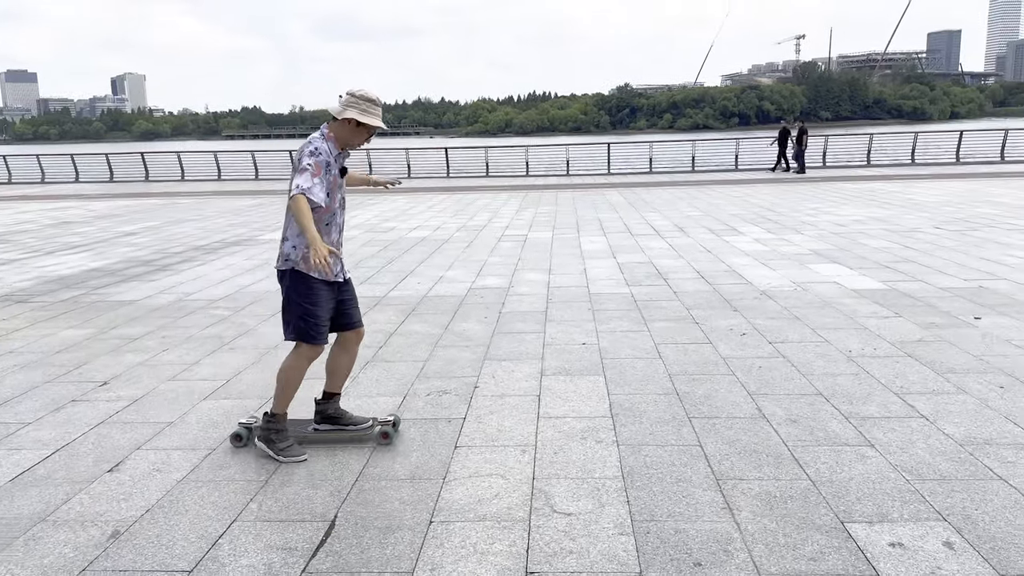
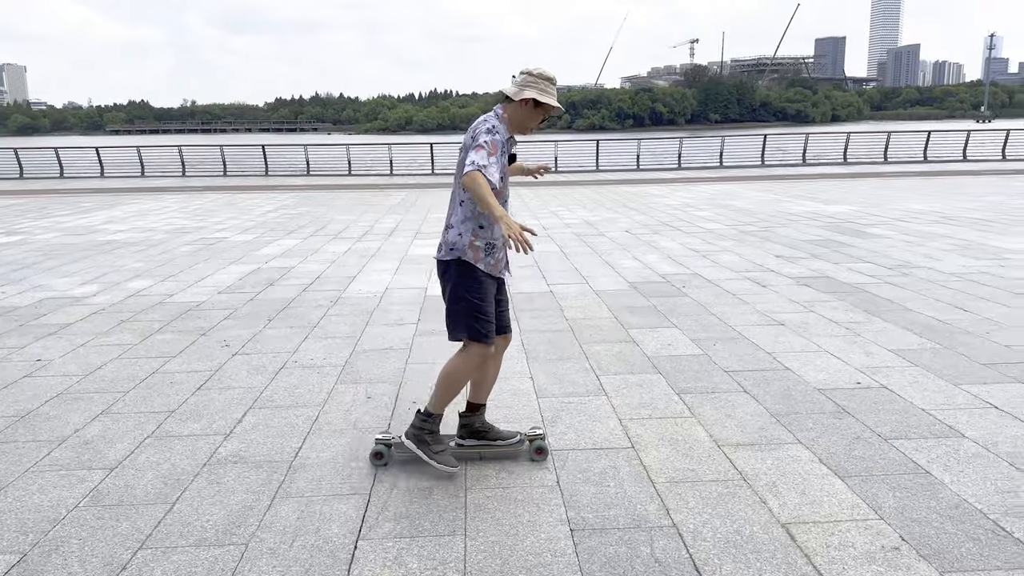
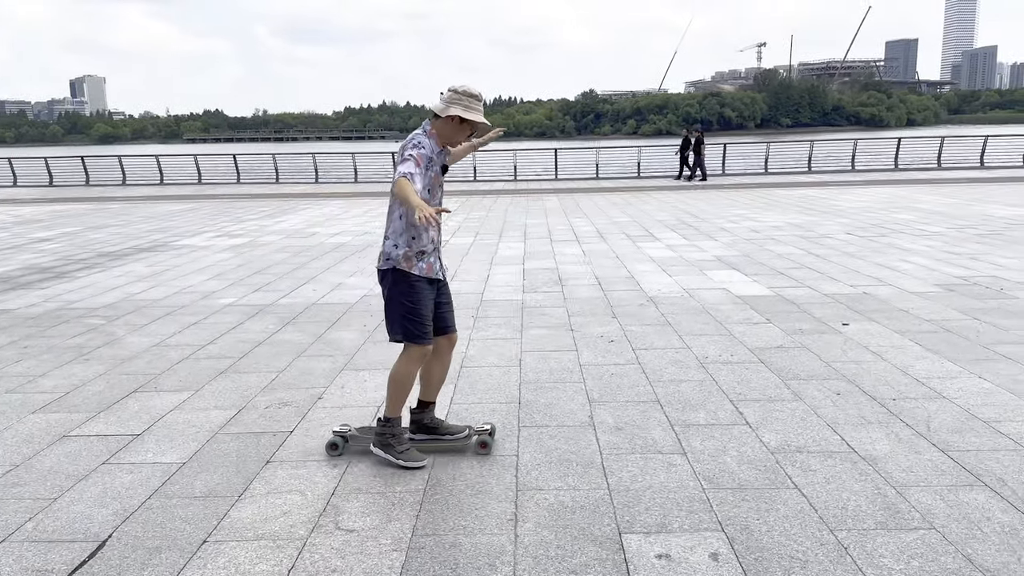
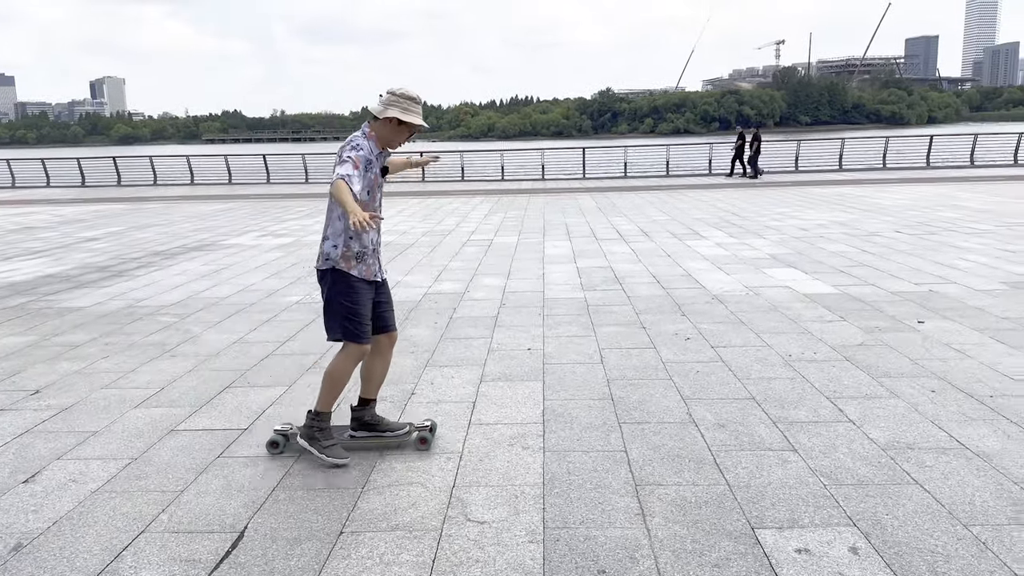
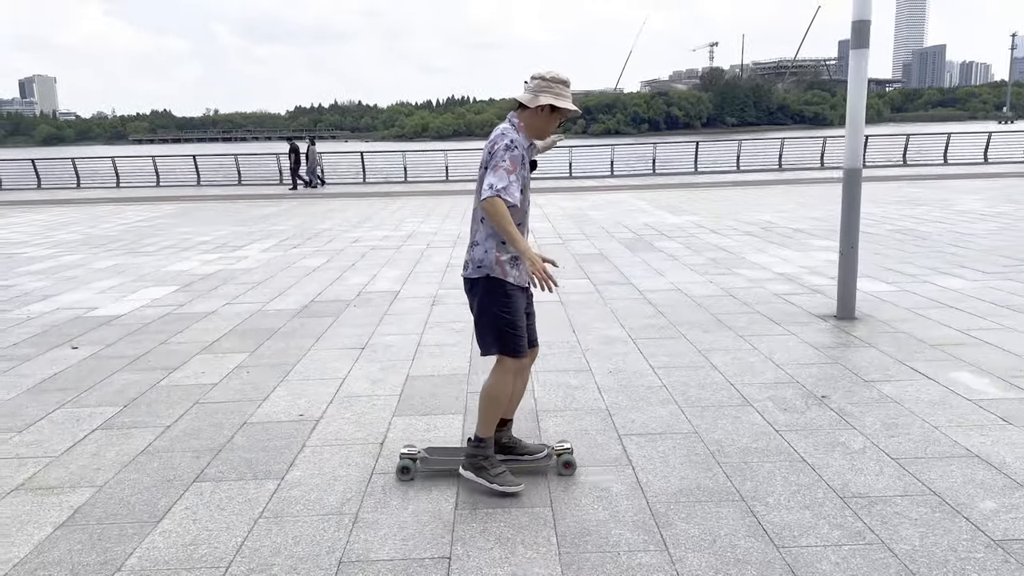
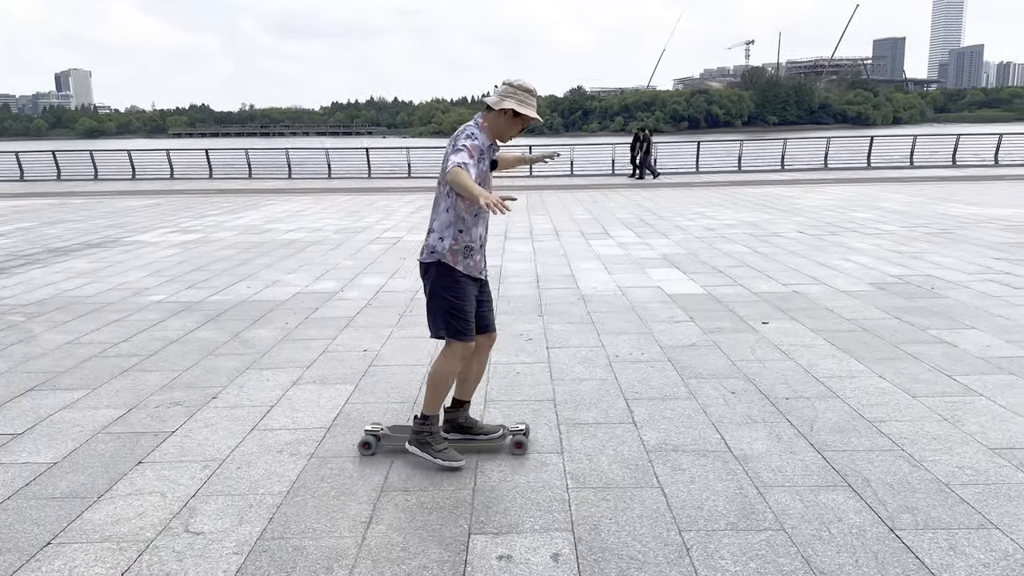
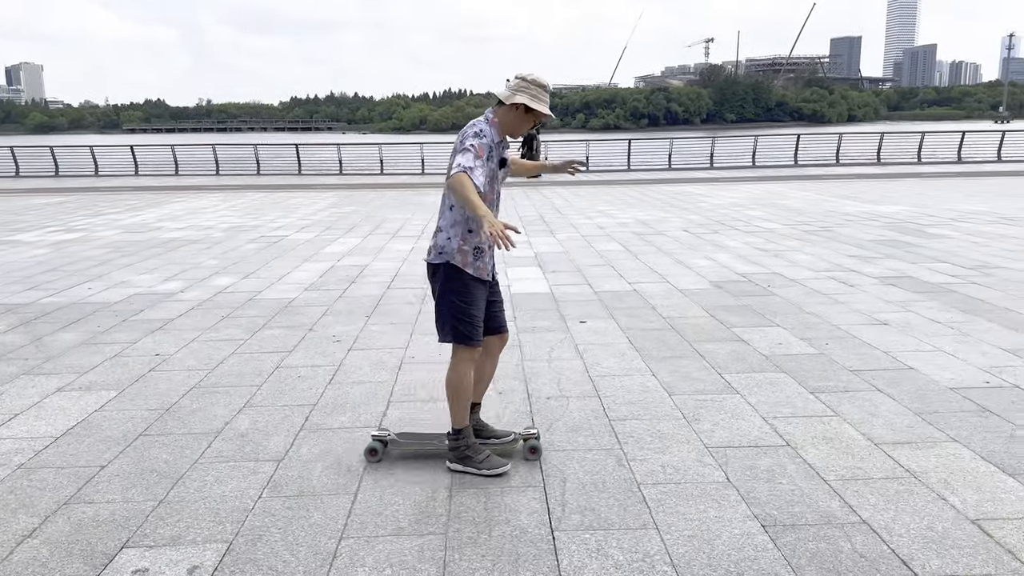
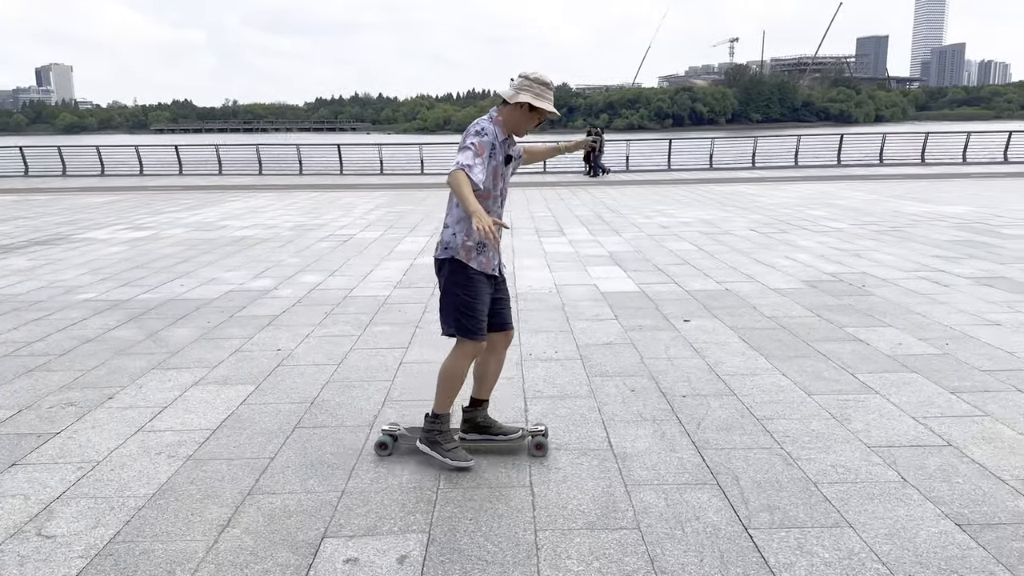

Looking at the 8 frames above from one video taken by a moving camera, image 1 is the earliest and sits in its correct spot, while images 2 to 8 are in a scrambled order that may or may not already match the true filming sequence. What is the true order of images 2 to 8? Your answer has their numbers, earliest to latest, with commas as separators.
4, 3, 6, 8, 7, 2, 5
